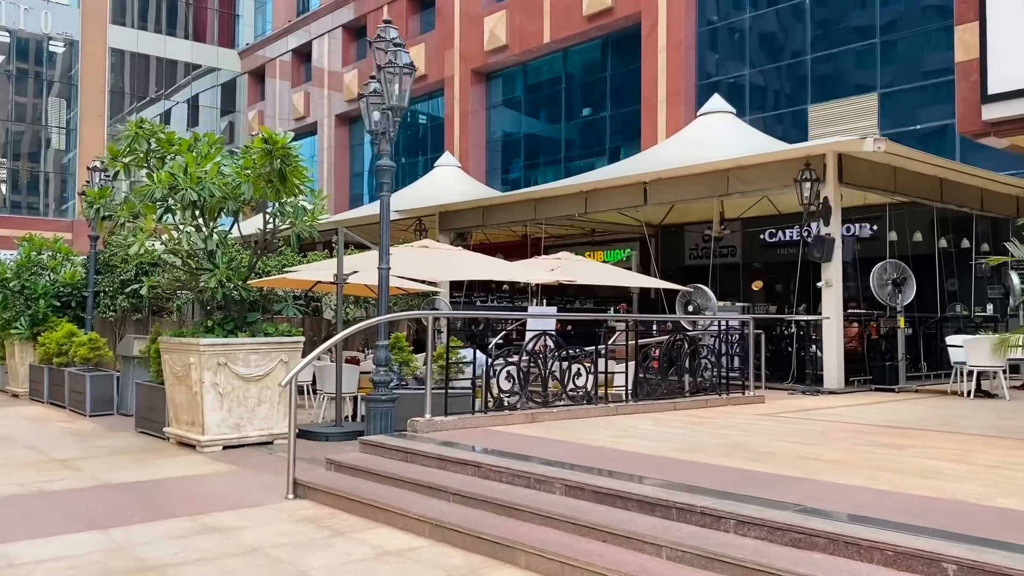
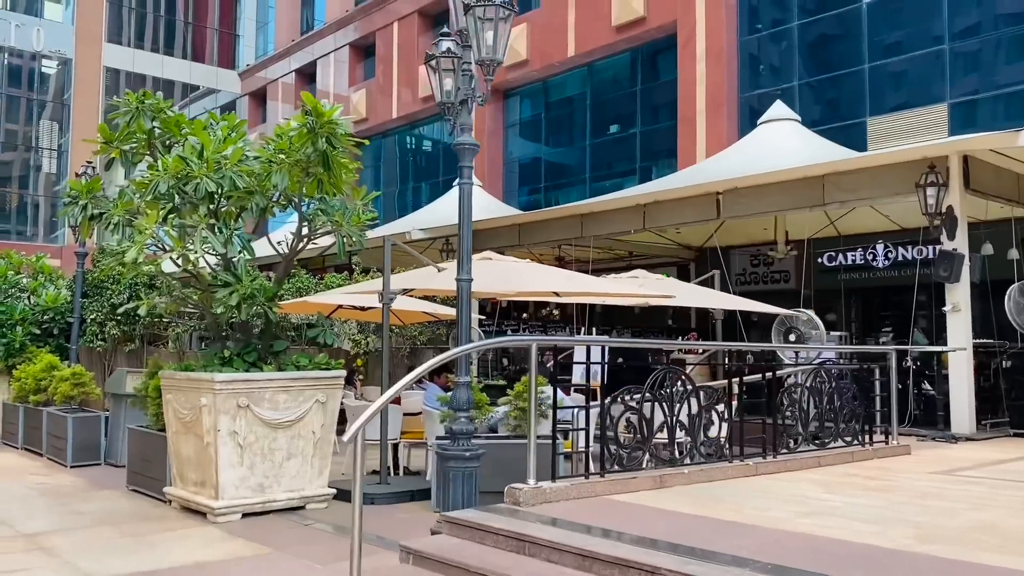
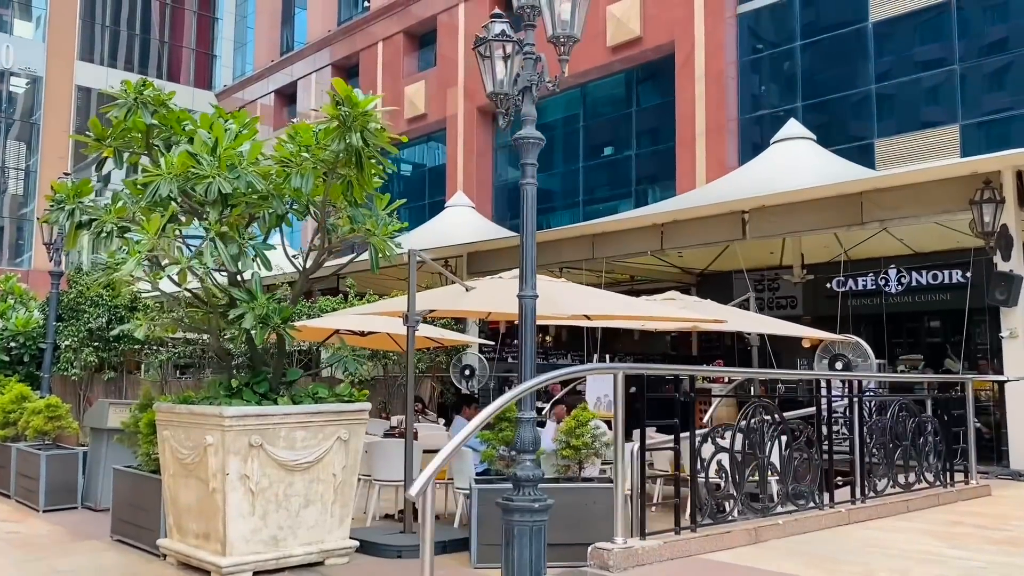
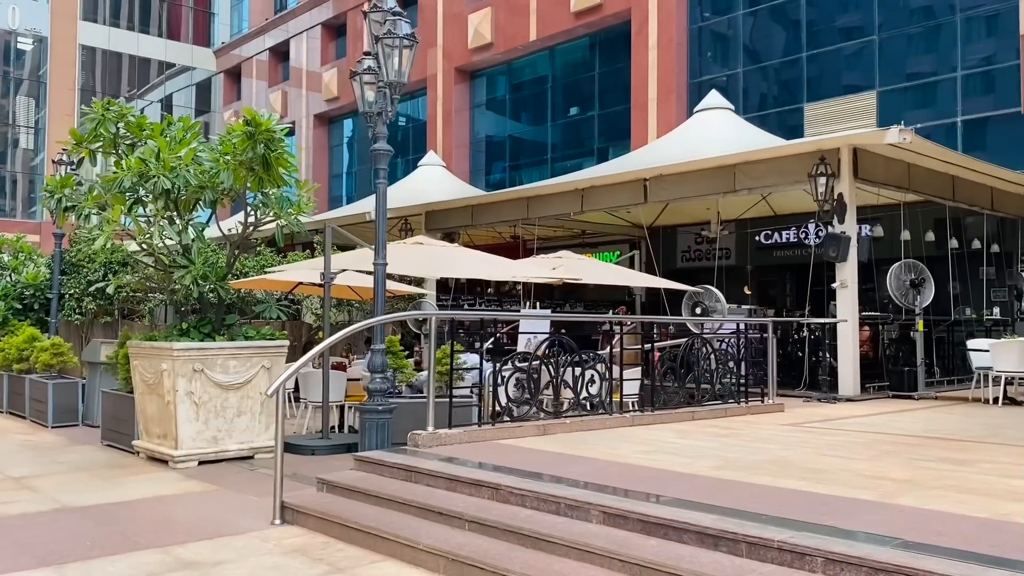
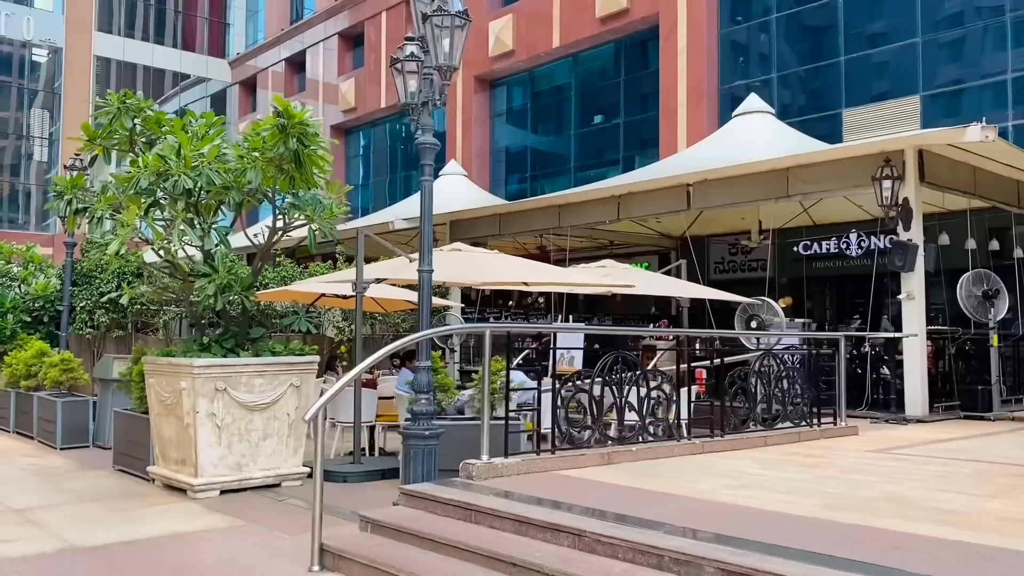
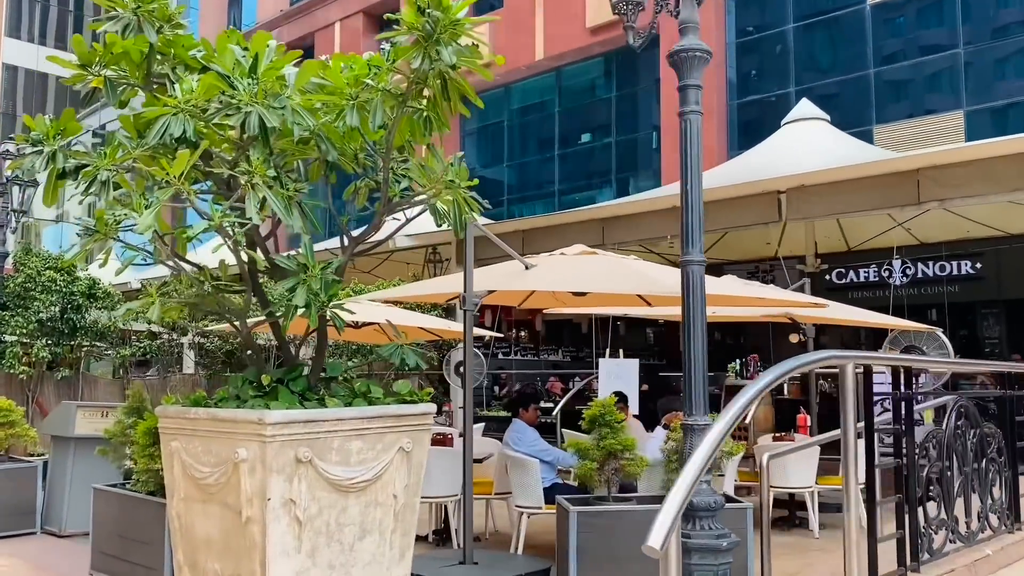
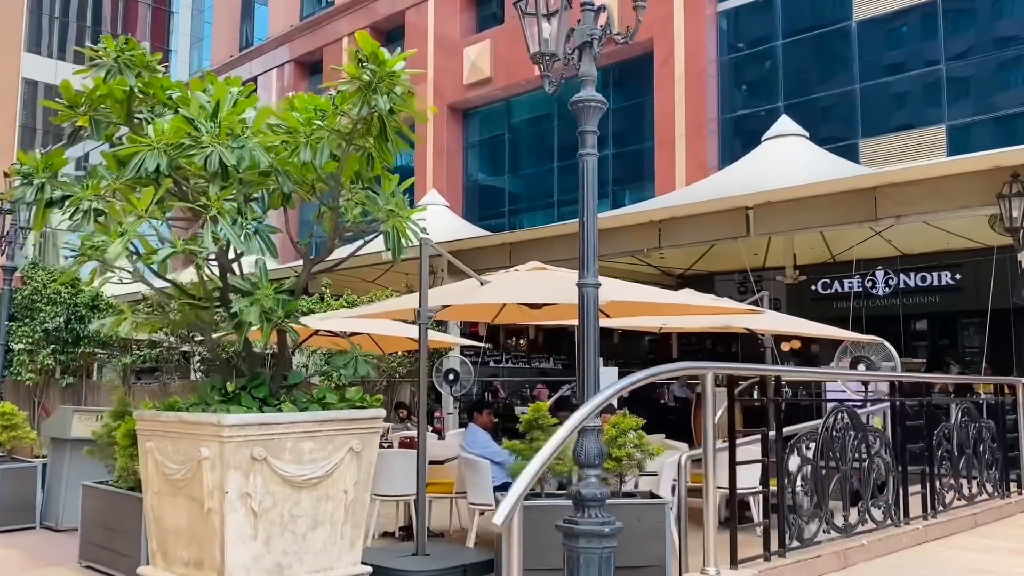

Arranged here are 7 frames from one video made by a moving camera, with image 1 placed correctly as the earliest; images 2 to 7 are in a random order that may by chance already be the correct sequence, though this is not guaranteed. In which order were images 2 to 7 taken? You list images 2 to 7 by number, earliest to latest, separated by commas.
4, 5, 2, 3, 7, 6
